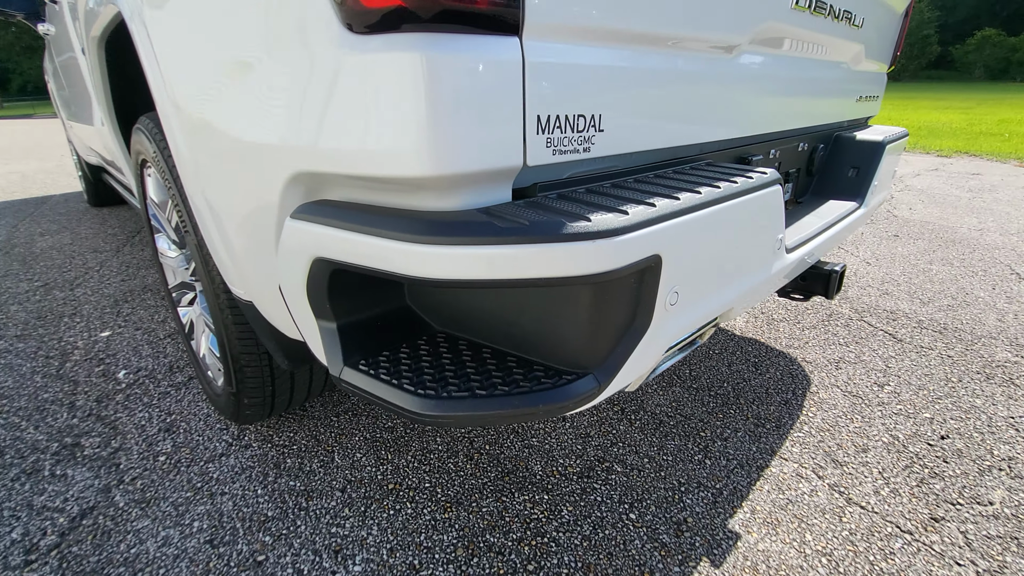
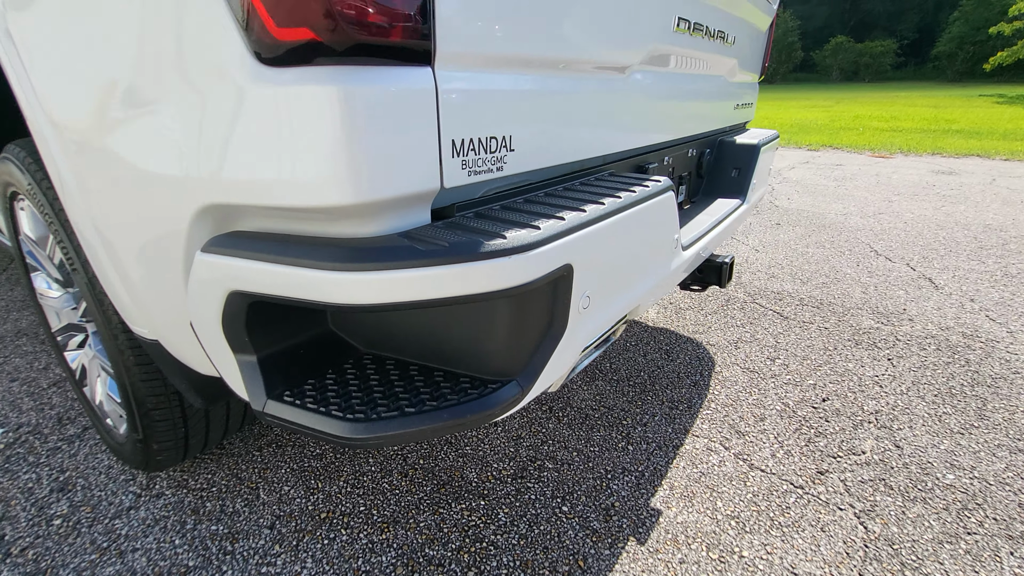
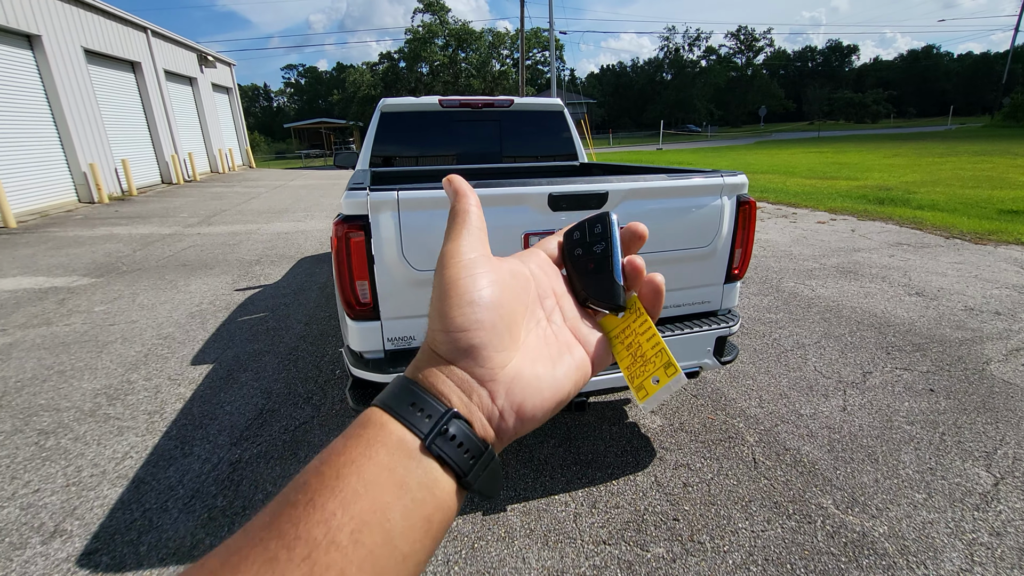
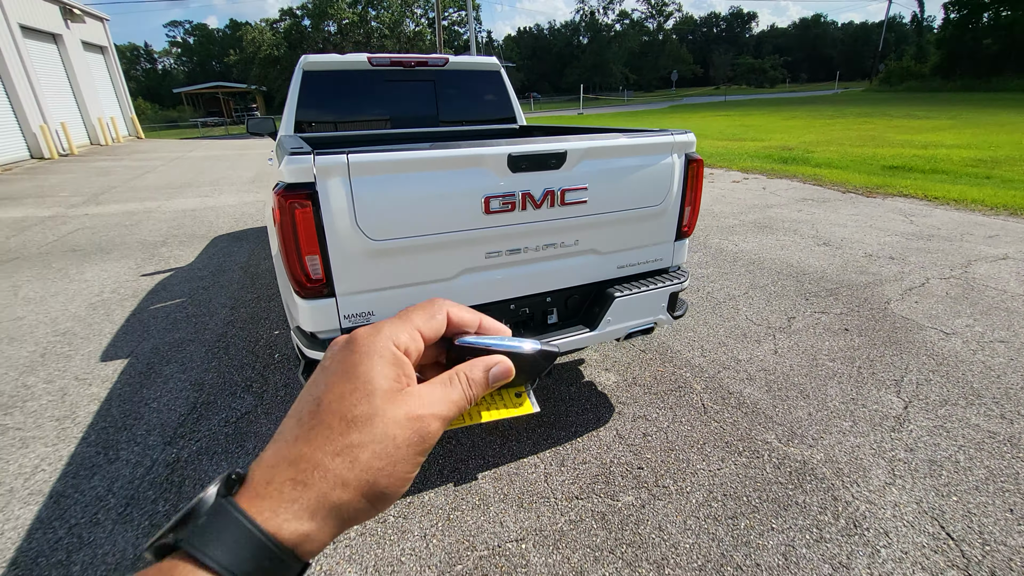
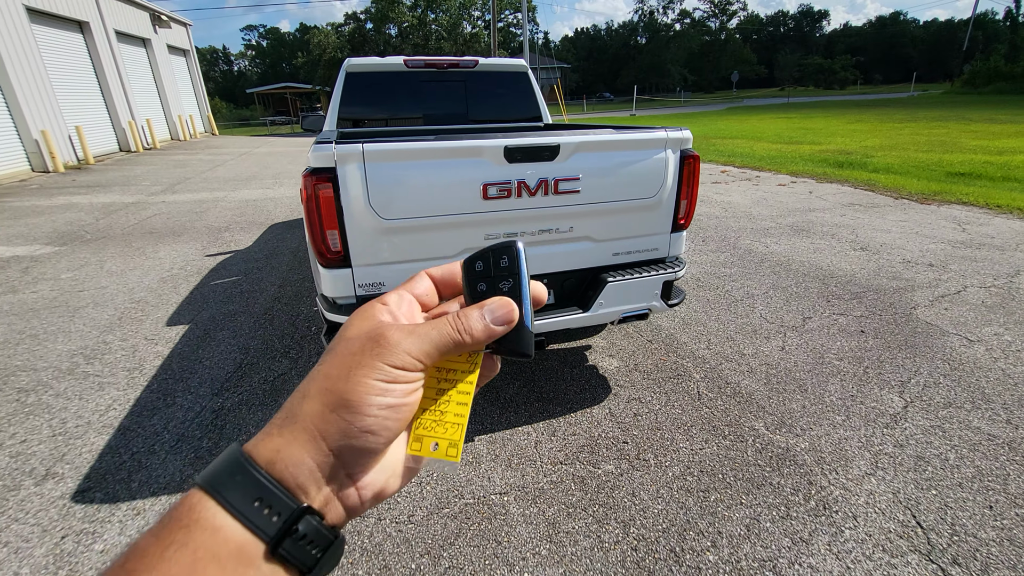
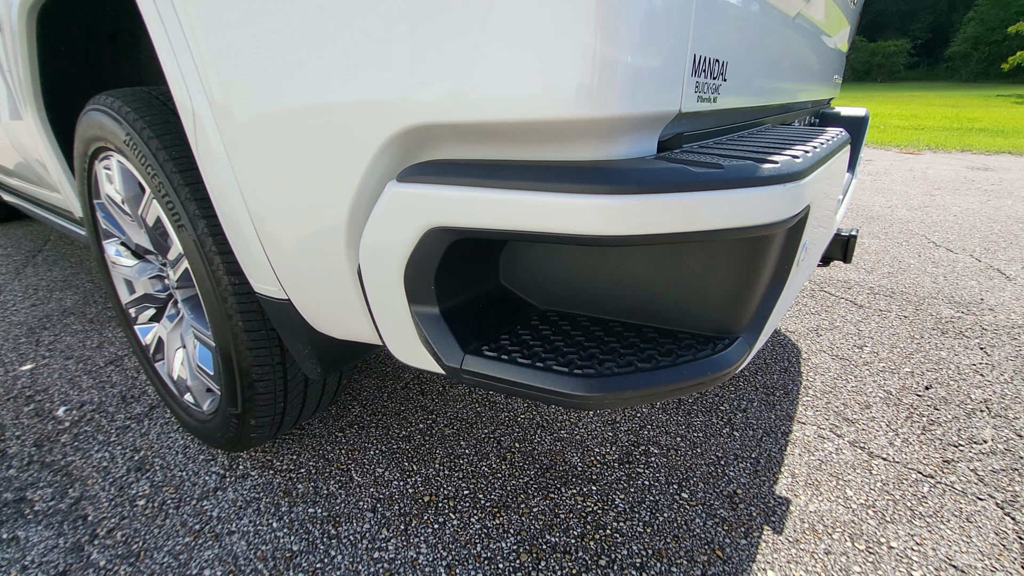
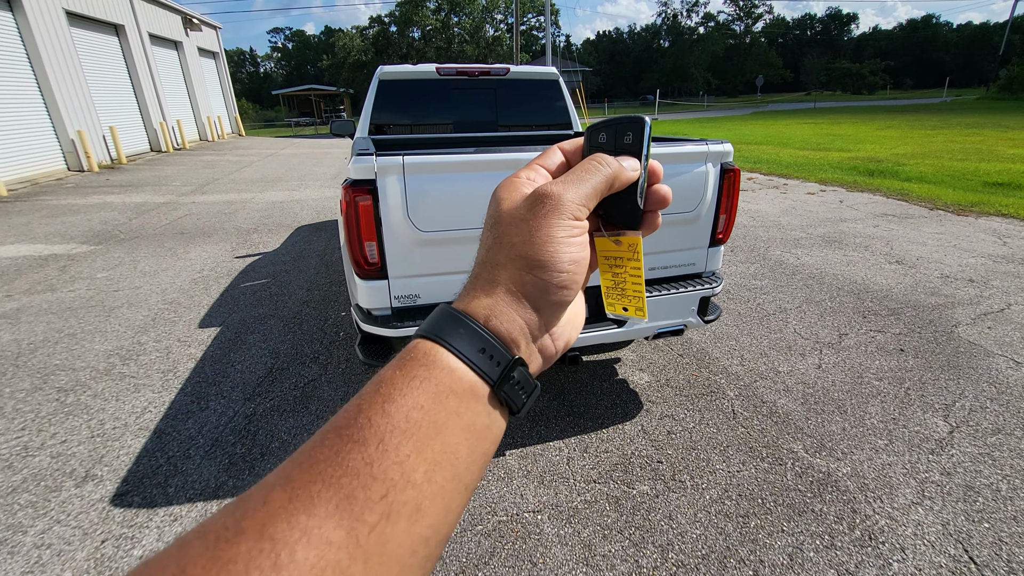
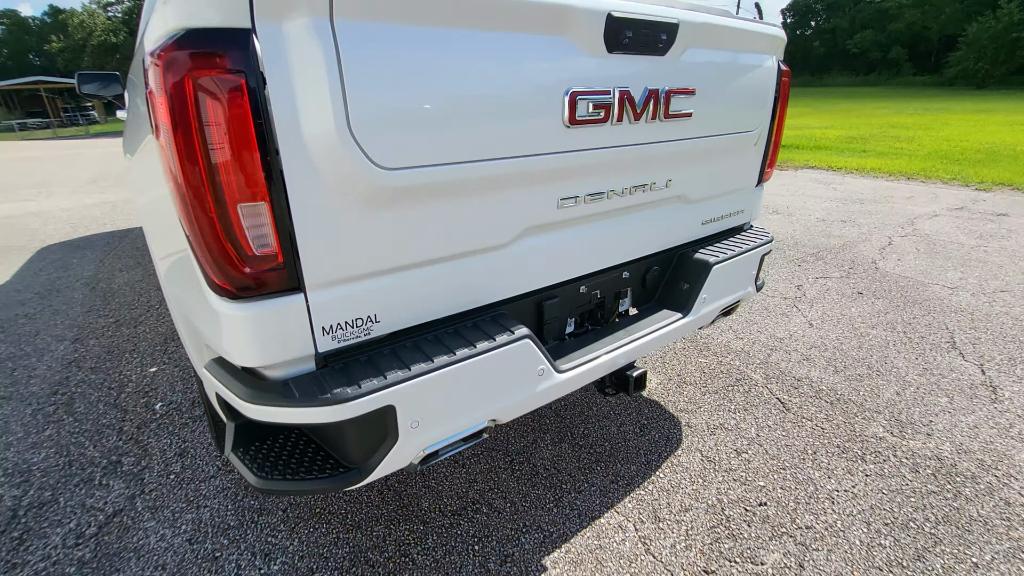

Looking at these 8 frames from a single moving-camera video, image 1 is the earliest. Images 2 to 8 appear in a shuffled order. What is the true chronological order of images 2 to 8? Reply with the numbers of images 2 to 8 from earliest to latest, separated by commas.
6, 2, 8, 4, 5, 7, 3
